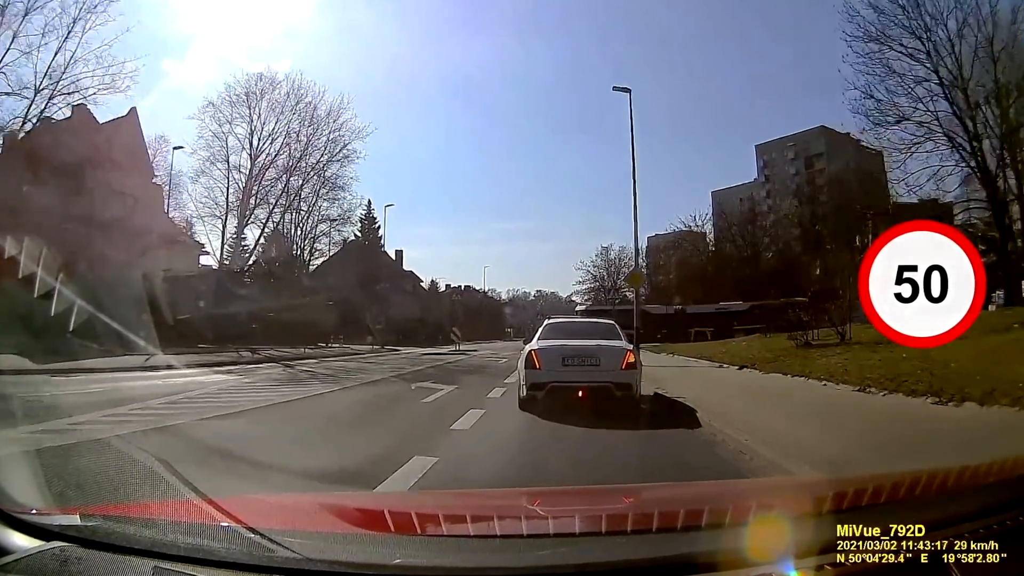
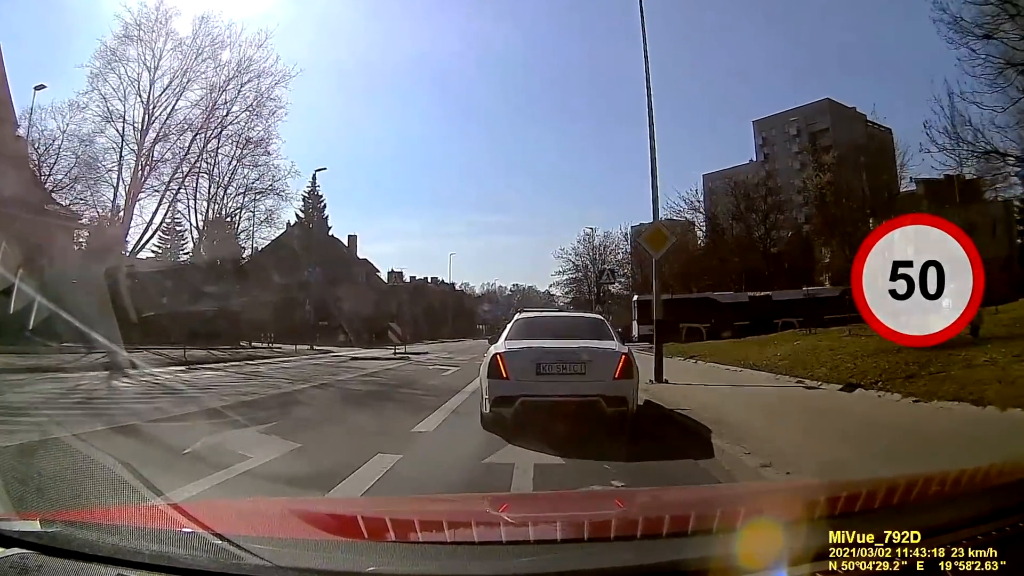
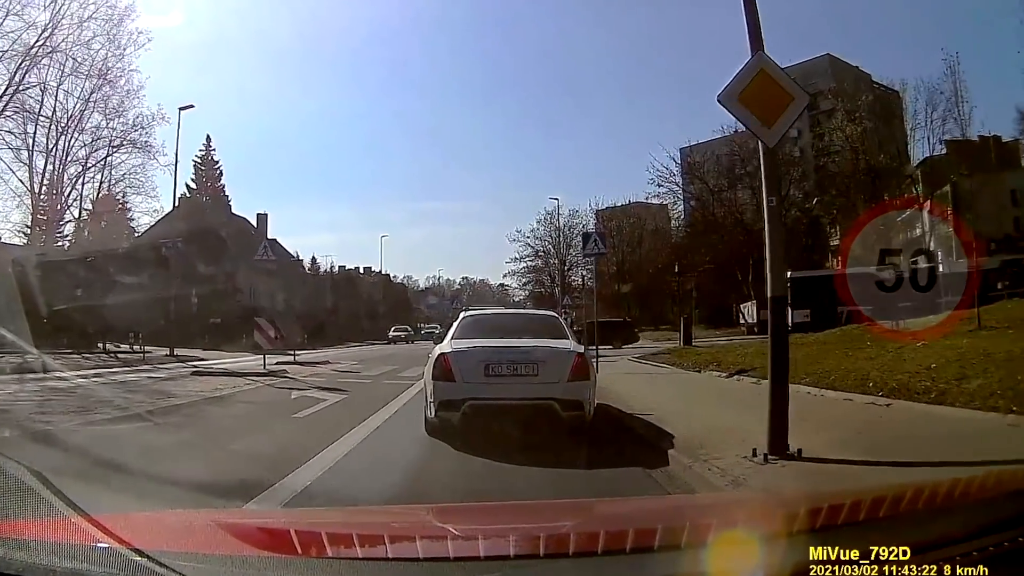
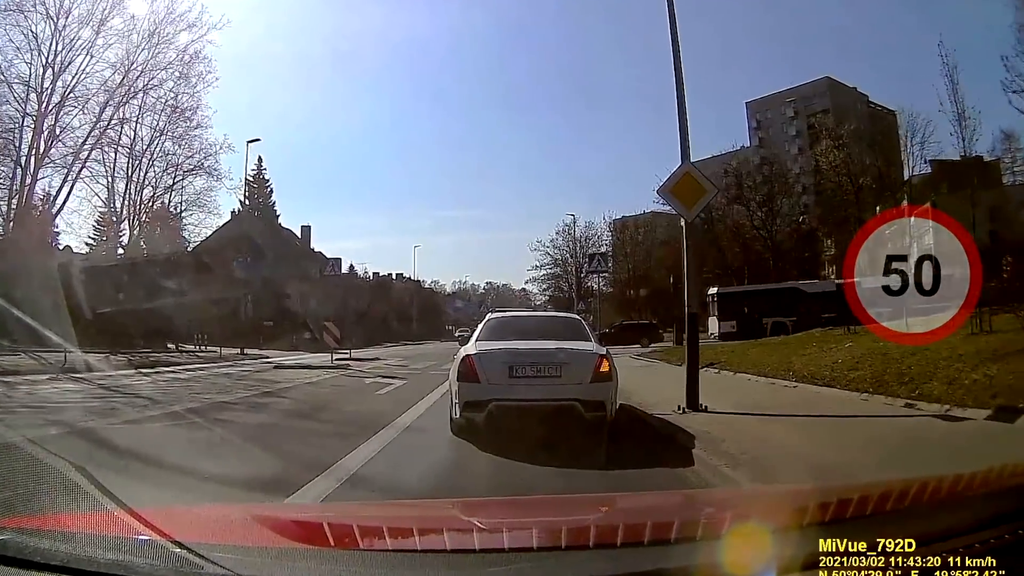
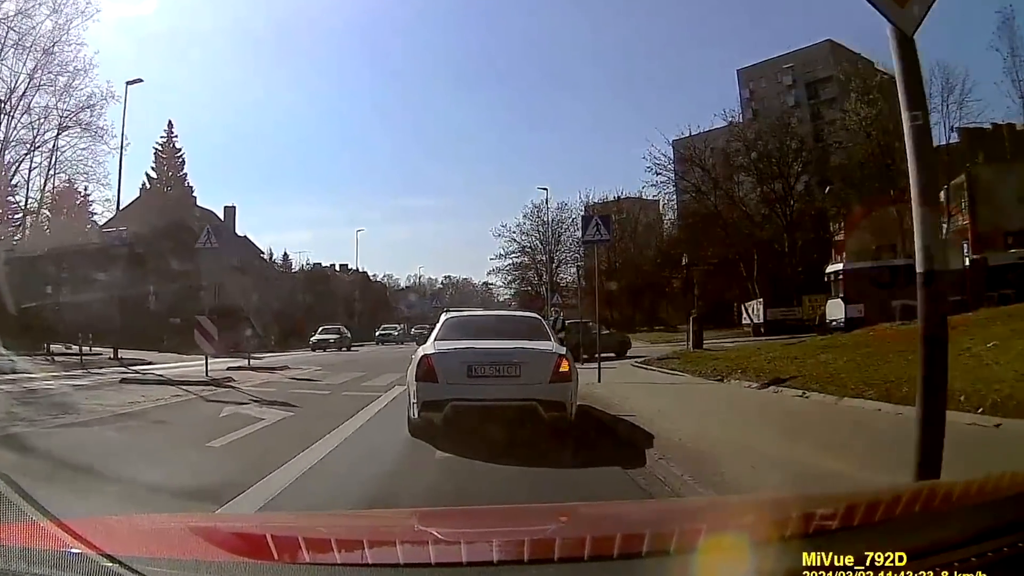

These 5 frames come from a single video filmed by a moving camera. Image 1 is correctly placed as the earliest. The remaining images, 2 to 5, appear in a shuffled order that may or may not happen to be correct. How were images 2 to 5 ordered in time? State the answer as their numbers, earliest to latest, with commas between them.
2, 4, 3, 5
